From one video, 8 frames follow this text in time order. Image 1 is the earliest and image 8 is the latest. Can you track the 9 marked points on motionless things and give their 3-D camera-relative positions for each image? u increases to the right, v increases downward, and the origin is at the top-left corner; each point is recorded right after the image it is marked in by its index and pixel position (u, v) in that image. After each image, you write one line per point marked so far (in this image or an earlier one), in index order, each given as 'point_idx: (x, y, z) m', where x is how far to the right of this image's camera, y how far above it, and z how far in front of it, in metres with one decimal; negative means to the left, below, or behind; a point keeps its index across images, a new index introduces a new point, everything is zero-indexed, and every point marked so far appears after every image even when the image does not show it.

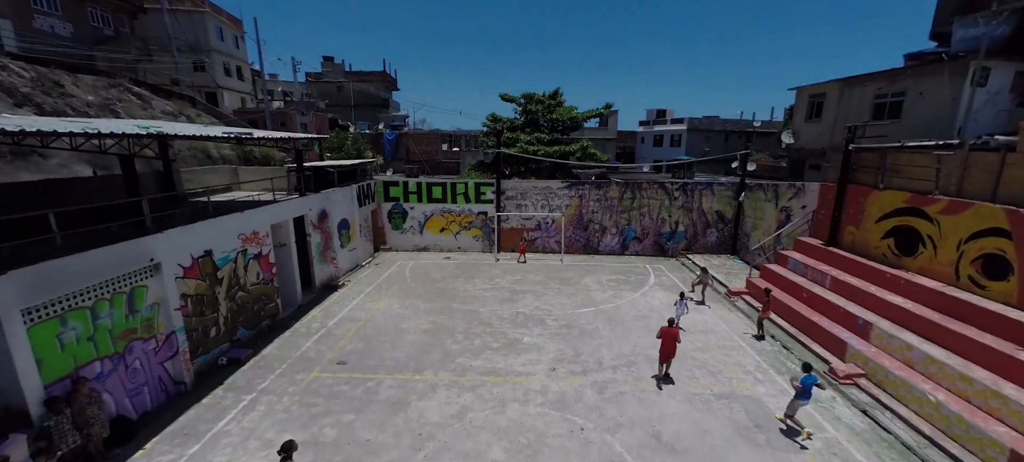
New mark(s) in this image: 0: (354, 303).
0: (-4.0, -1.8, +10.1) m
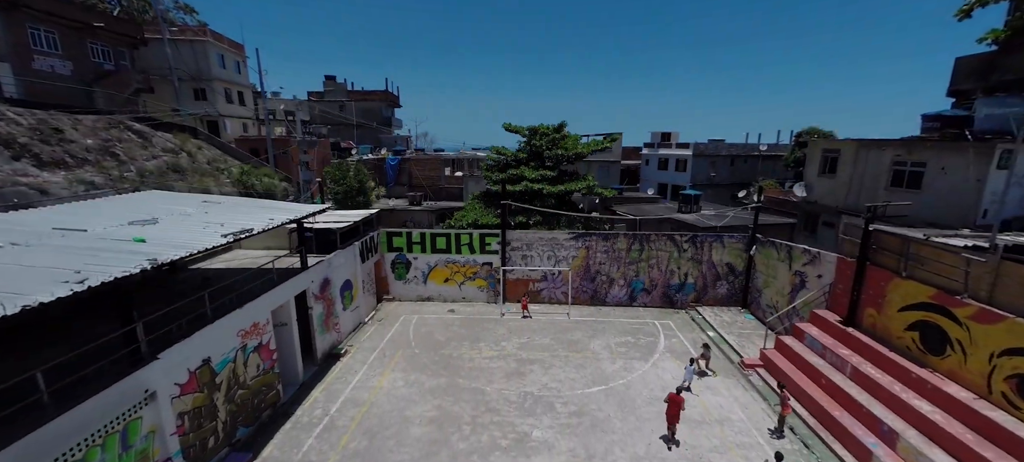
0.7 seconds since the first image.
0: (-3.8, -3.6, +9.9) m
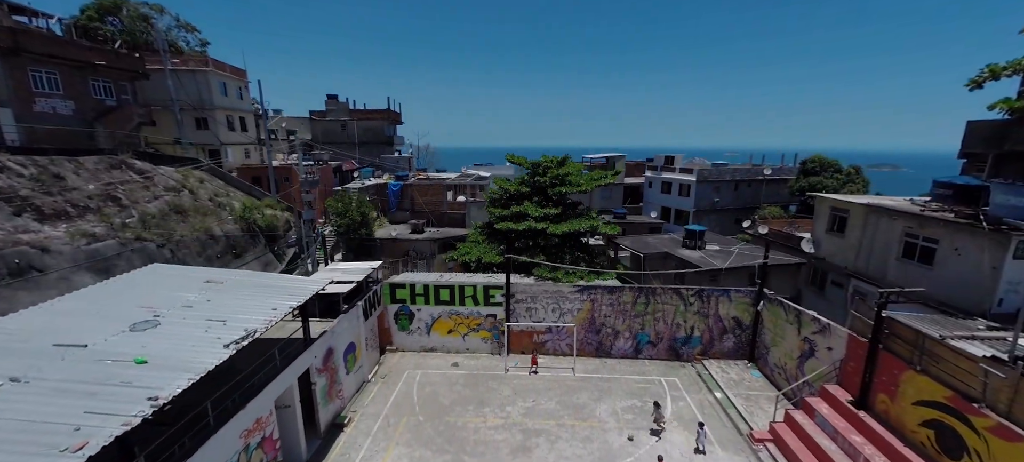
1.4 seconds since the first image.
0: (-3.7, -5.4, +9.7) m
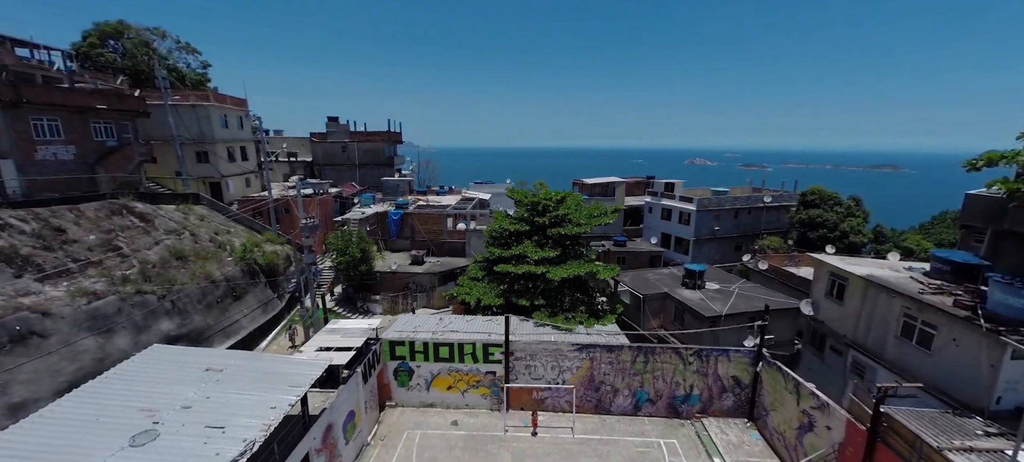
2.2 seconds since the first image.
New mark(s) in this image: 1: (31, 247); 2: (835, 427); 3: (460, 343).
0: (-3.7, -7.4, +9.8) m
1: (-17.0, -0.6, +14.2) m
2: (+8.0, -4.9, +10.0) m
3: (-1.8, -3.9, +14.0) m
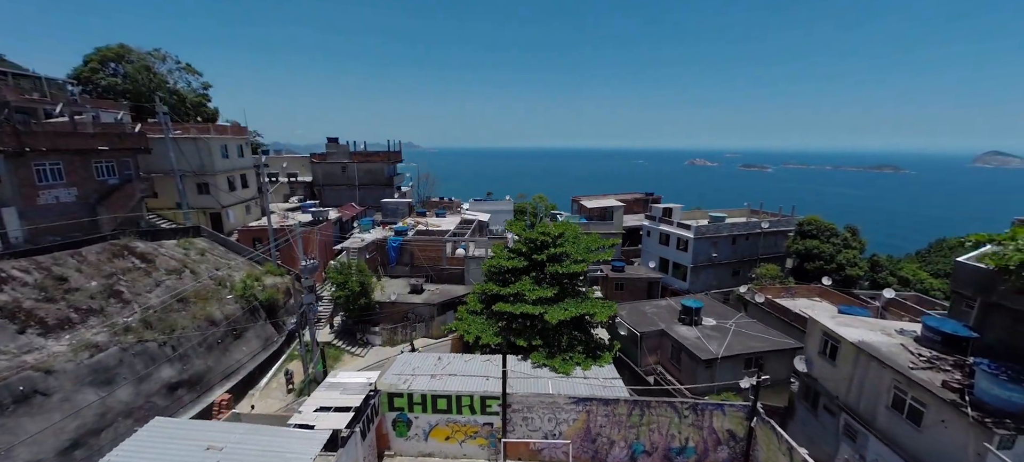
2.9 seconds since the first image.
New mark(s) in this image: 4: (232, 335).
0: (-3.8, -9.3, +9.9) m
1: (-17.1, -2.5, +14.4) m
2: (+7.9, -6.7, +10.2) m
3: (-1.9, -5.8, +14.2) m
4: (-13.1, -4.9, +18.9) m
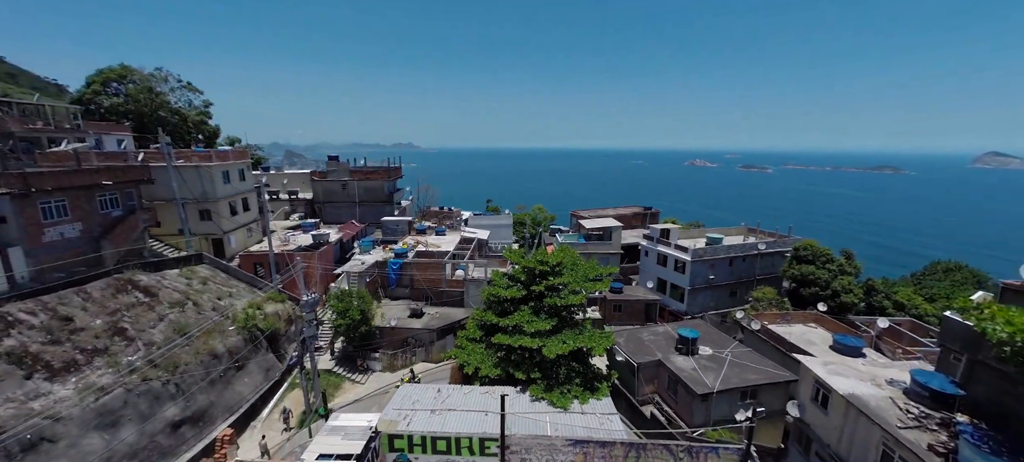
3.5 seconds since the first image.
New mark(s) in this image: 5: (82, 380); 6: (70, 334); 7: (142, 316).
0: (-3.8, -10.9, +10.1) m
1: (-17.2, -4.1, +14.6) m
2: (+7.9, -8.3, +10.4) m
3: (-2.0, -7.4, +14.4) m
4: (-13.2, -6.5, +19.1) m
5: (-15.5, -5.3, +14.5) m
6: (-17.0, -4.0, +15.5) m
7: (-16.5, -3.8, +18.0) m
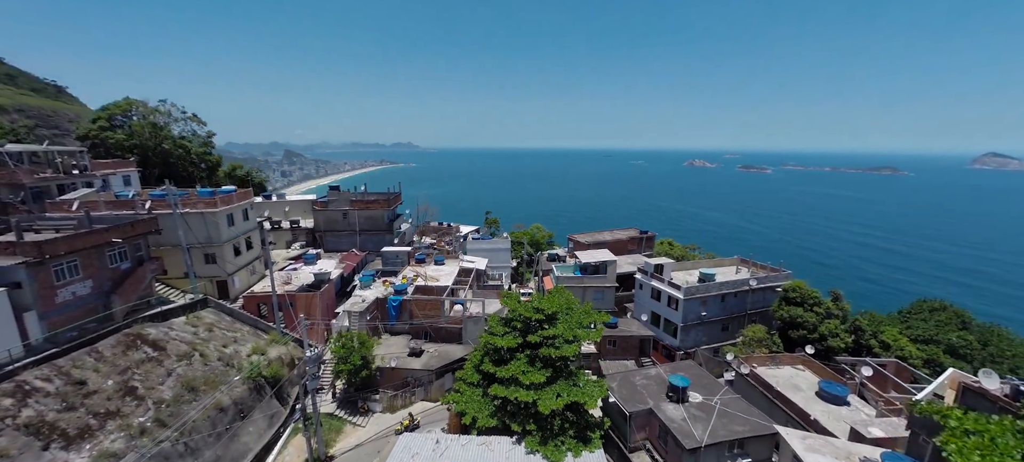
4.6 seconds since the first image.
0: (-4.0, -13.7, +10.8) m
1: (-17.4, -6.8, +15.3) m
2: (+7.7, -11.1, +11.1) m
3: (-2.2, -10.1, +15.1) m
4: (-13.4, -9.2, +19.8) m
5: (-15.7, -8.1, +15.2) m
6: (-17.2, -6.7, +16.2) m
7: (-16.7, -6.6, +18.7) m
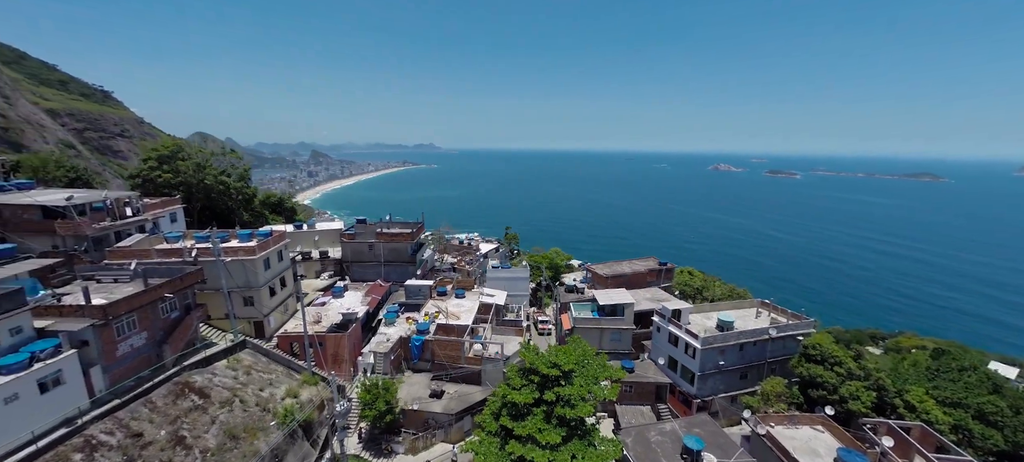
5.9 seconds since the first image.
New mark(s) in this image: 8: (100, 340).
0: (-3.7, -16.9, +11.9) m
1: (-16.7, -9.9, +17.0) m
2: (+8.0, -14.6, +11.6) m
3: (-1.6, -13.4, +16.1) m
4: (-12.6, -12.4, +21.3) m
5: (-15.1, -11.2, +16.8) m
6: (-16.5, -9.8, +17.9) m
7: (-15.9, -9.6, +20.3) m
8: (-19.4, -5.2, +19.0) m
